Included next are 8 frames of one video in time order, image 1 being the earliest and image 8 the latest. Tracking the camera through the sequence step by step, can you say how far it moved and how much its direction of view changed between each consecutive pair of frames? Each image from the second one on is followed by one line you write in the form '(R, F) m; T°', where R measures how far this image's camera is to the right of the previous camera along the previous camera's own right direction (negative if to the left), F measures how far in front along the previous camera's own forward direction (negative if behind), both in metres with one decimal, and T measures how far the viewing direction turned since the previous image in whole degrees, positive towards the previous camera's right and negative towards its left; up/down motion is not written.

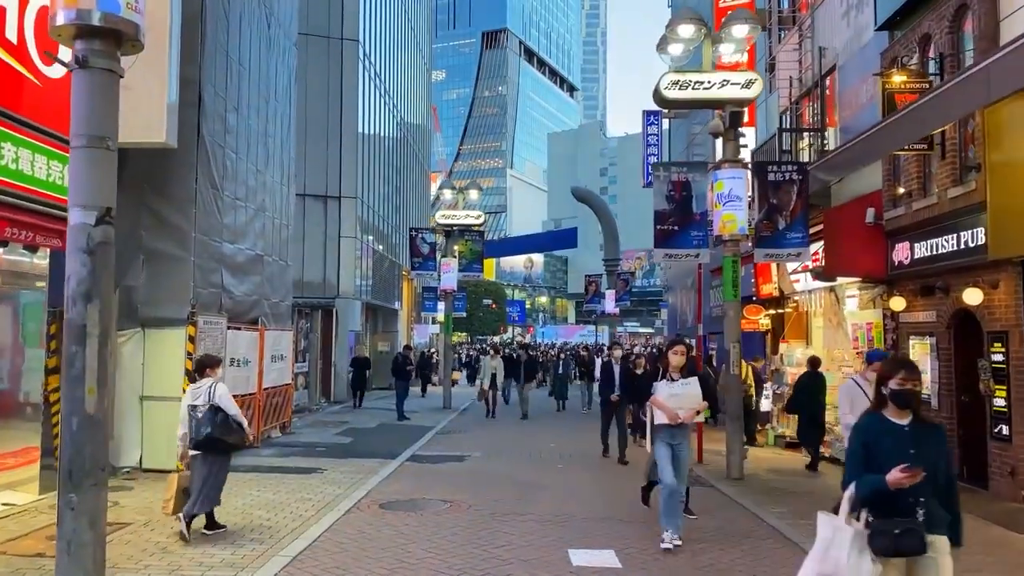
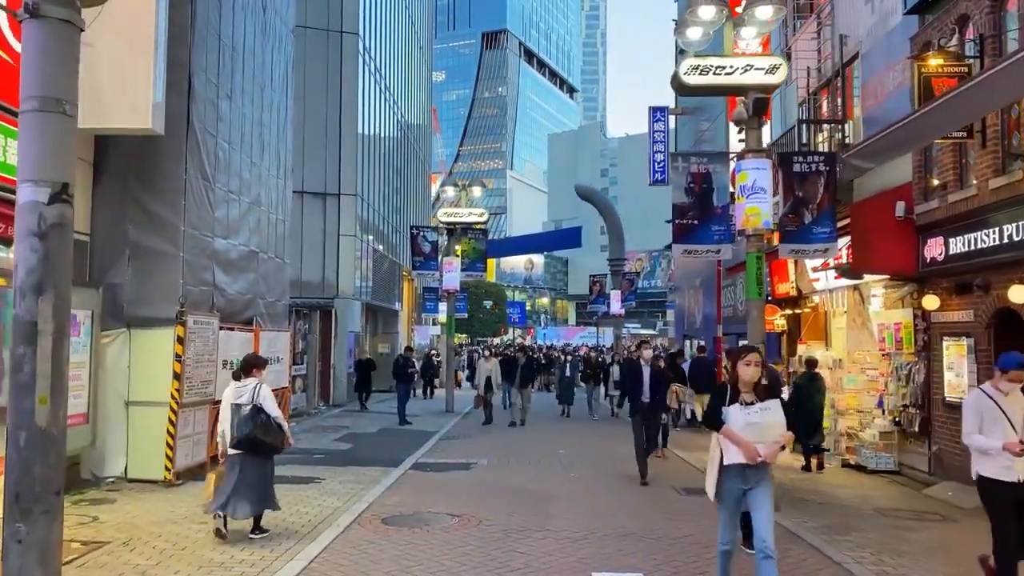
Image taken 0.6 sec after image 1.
(-0.2, +0.7) m; 0°
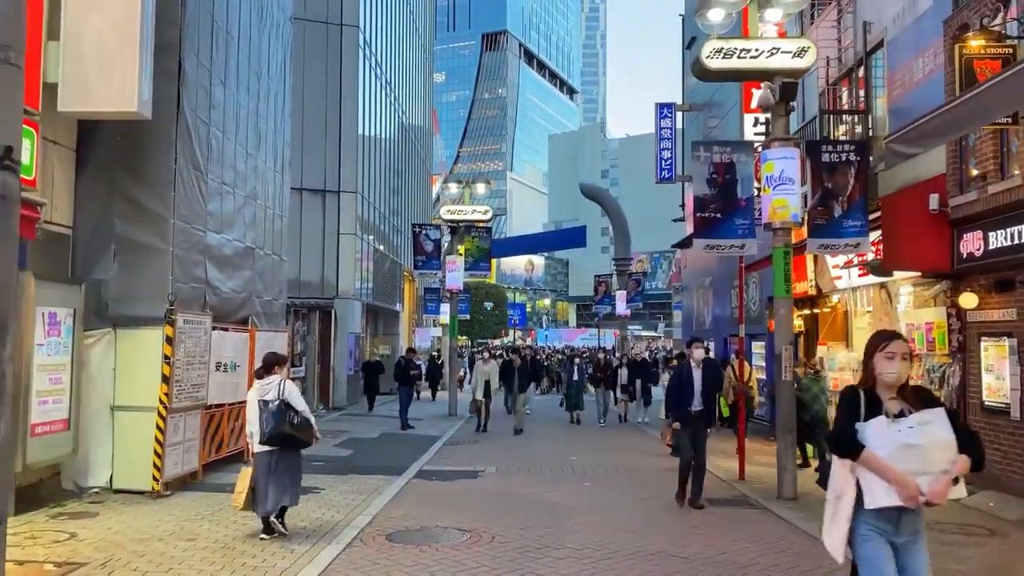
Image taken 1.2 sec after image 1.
(-0.2, +0.7) m; 0°
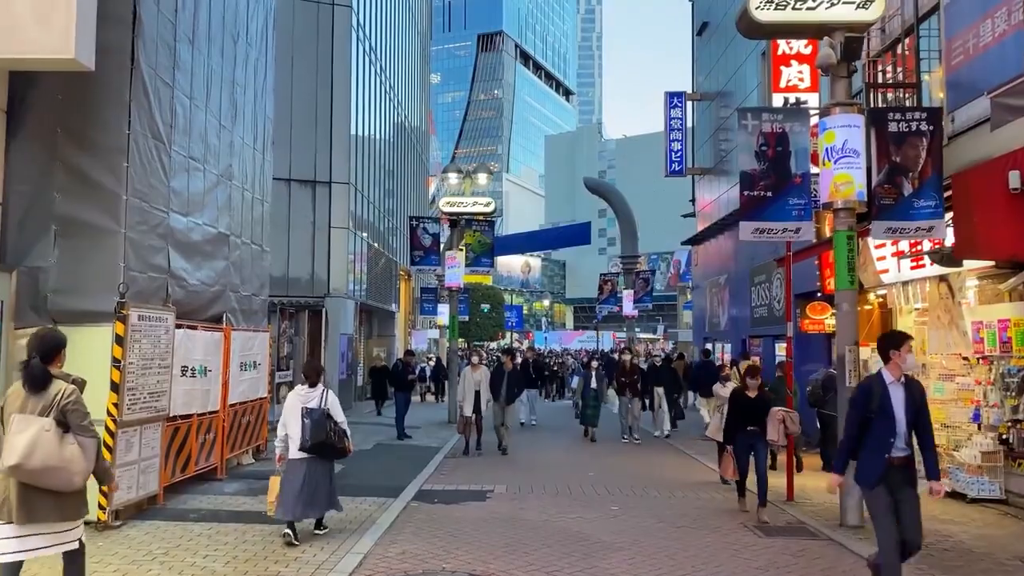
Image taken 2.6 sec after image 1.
(-0.2, +1.6) m; 0°
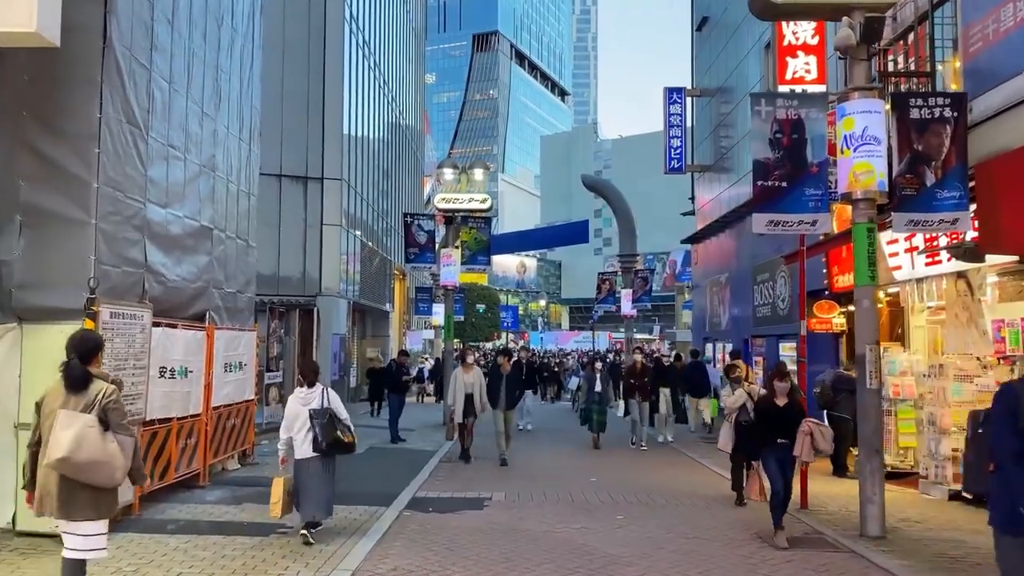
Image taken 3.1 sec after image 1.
(0.0, +0.6) m; 0°
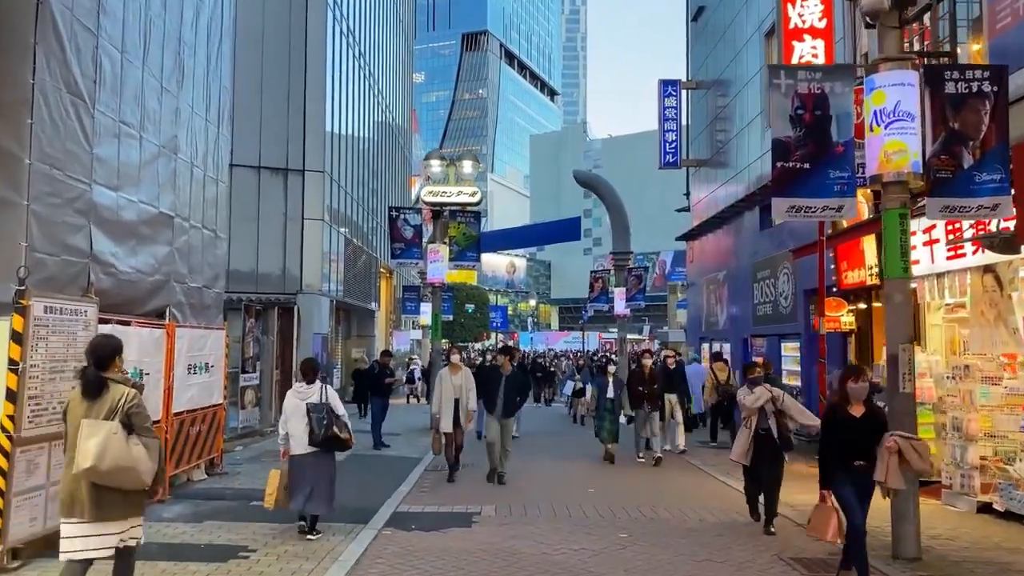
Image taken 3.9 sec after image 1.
(0.0, +1.0) m; +1°
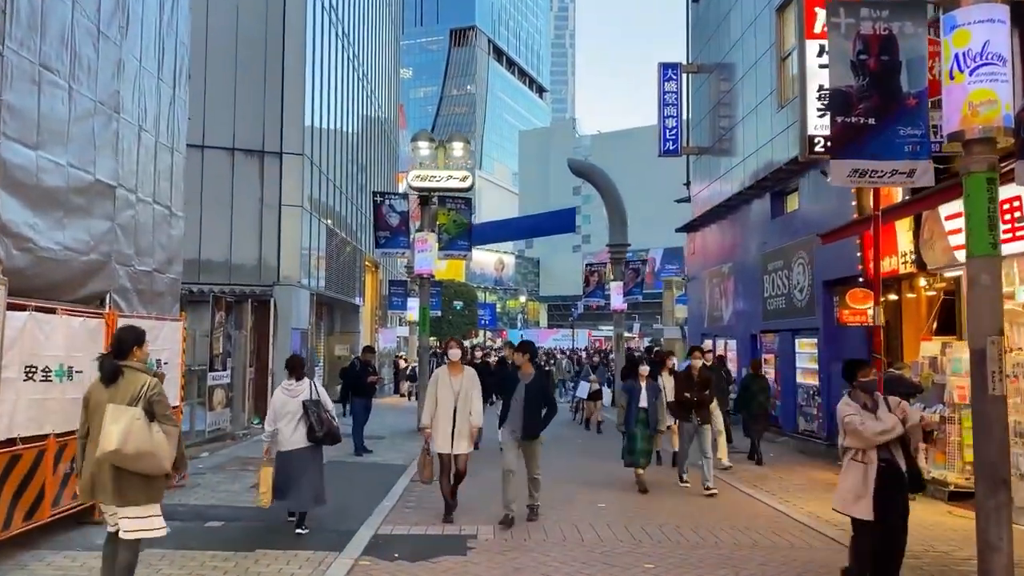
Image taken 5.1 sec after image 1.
(-0.1, +1.4) m; +1°
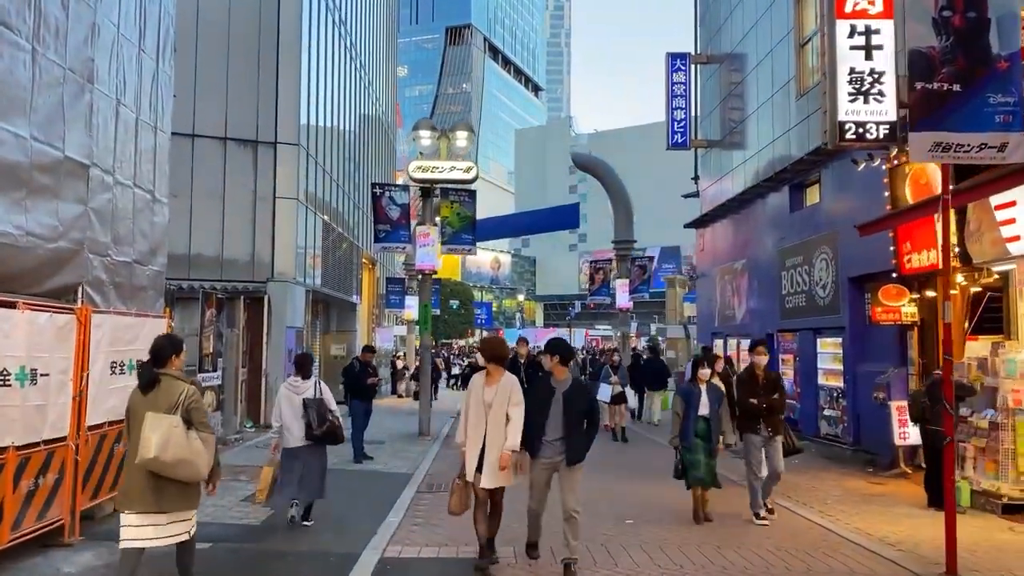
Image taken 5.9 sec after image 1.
(-0.3, +0.9) m; 0°
